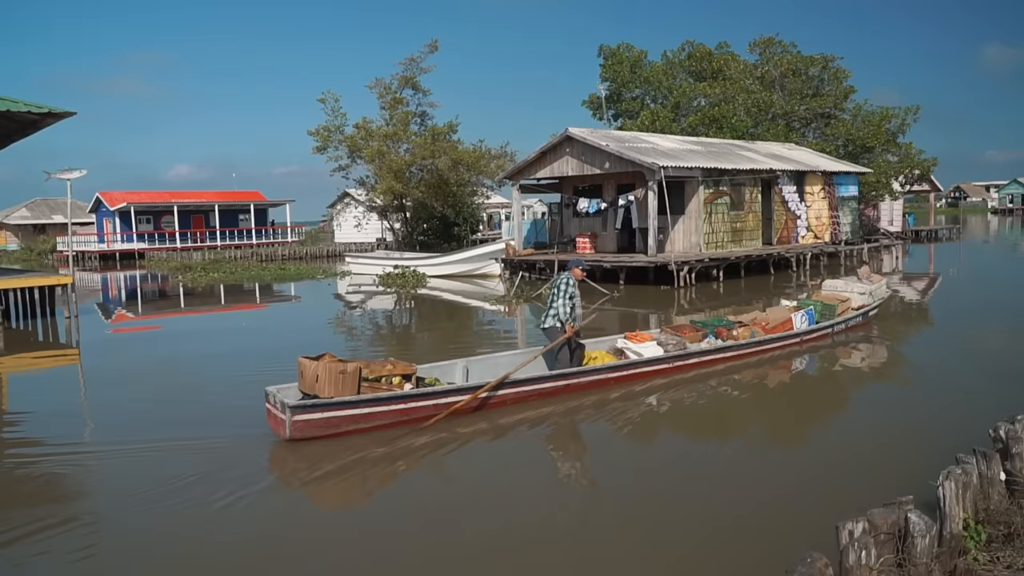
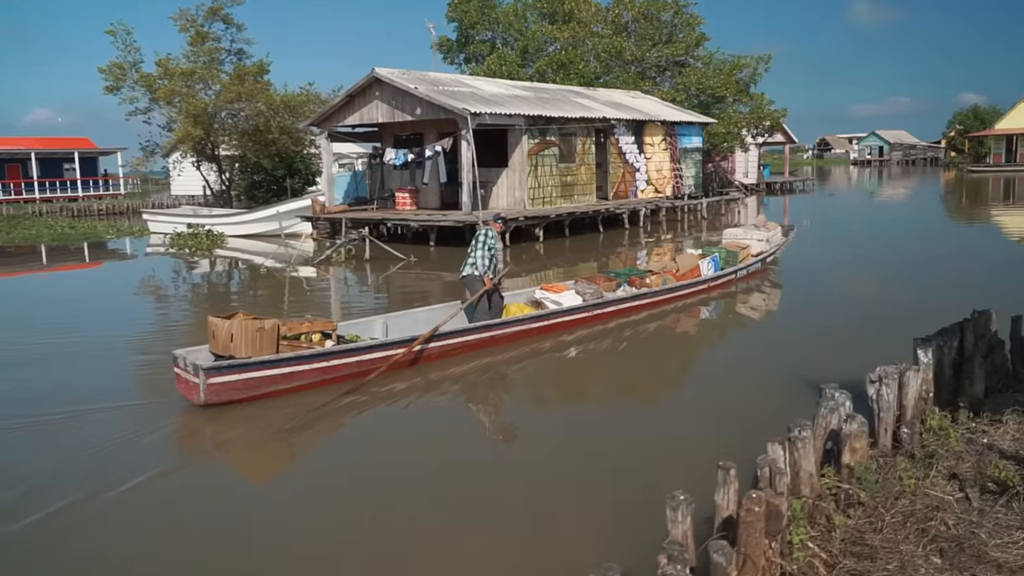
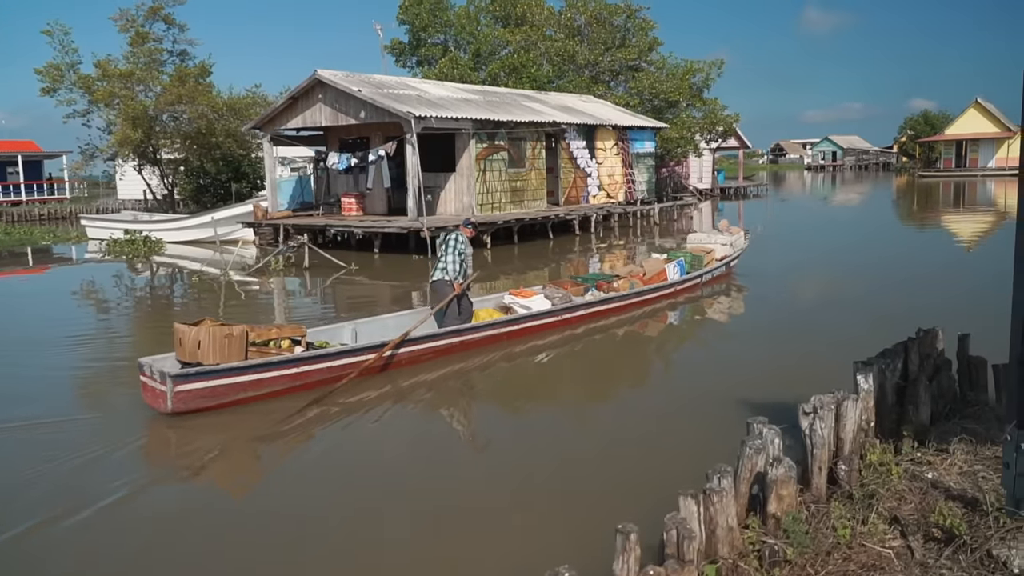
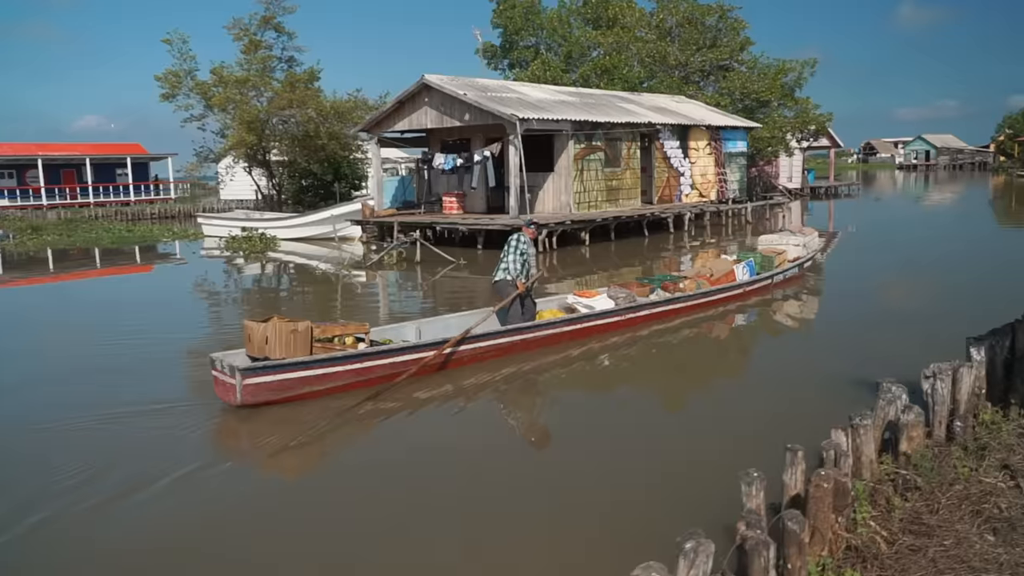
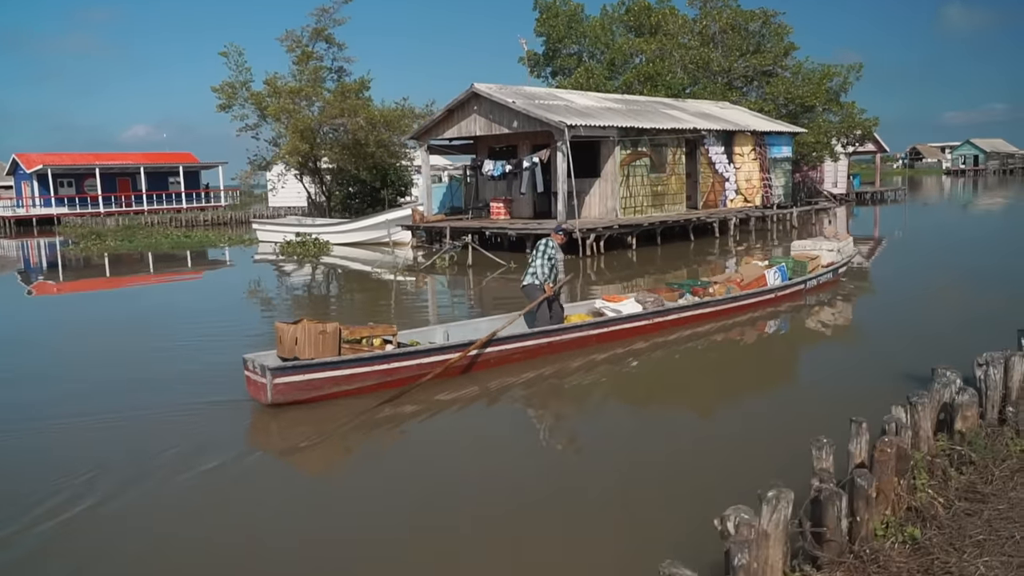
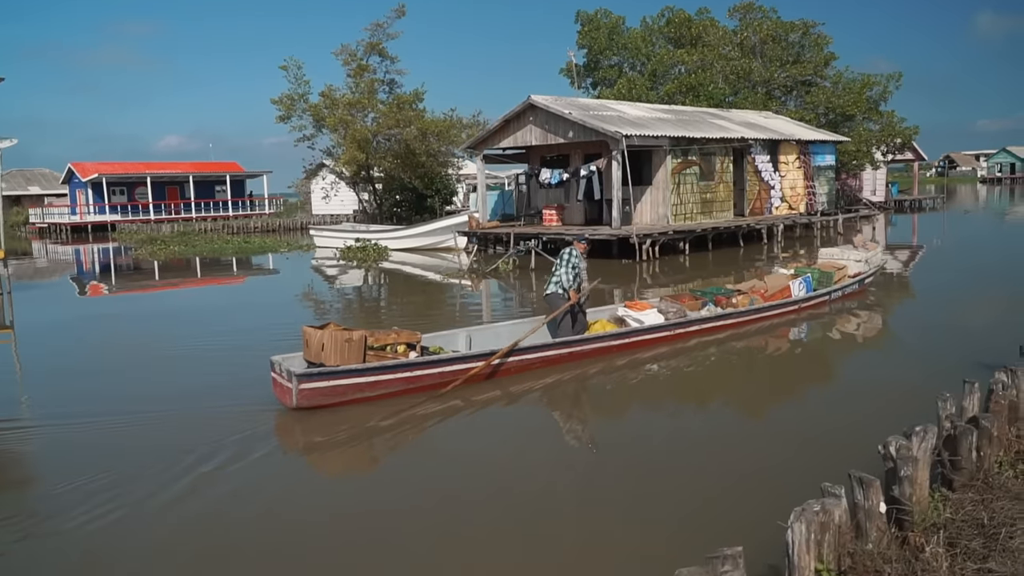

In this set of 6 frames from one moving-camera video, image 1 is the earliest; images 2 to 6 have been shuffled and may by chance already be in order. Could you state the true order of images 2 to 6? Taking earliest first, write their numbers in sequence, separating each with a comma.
6, 5, 4, 2, 3
